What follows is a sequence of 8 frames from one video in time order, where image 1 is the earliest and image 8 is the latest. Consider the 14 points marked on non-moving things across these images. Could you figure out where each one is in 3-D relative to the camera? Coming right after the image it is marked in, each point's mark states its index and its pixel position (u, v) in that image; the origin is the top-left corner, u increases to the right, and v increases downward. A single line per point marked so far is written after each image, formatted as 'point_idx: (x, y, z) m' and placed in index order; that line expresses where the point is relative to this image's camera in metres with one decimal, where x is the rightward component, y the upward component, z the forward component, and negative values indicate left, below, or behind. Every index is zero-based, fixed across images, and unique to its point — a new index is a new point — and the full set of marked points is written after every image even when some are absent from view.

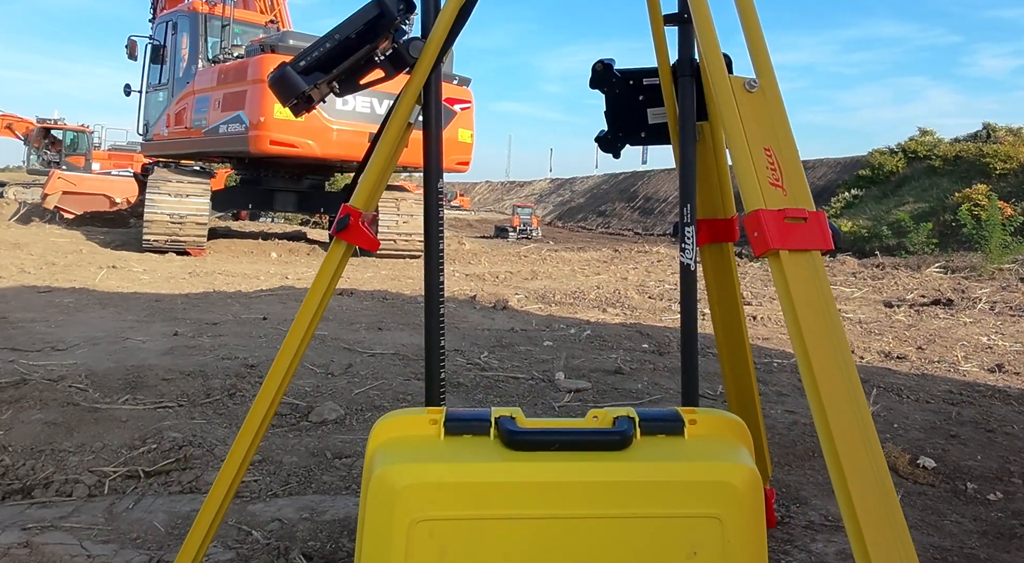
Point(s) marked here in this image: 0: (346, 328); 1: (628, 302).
0: (-1.0, -0.3, +5.0) m
1: (+1.0, -0.2, +7.0) m
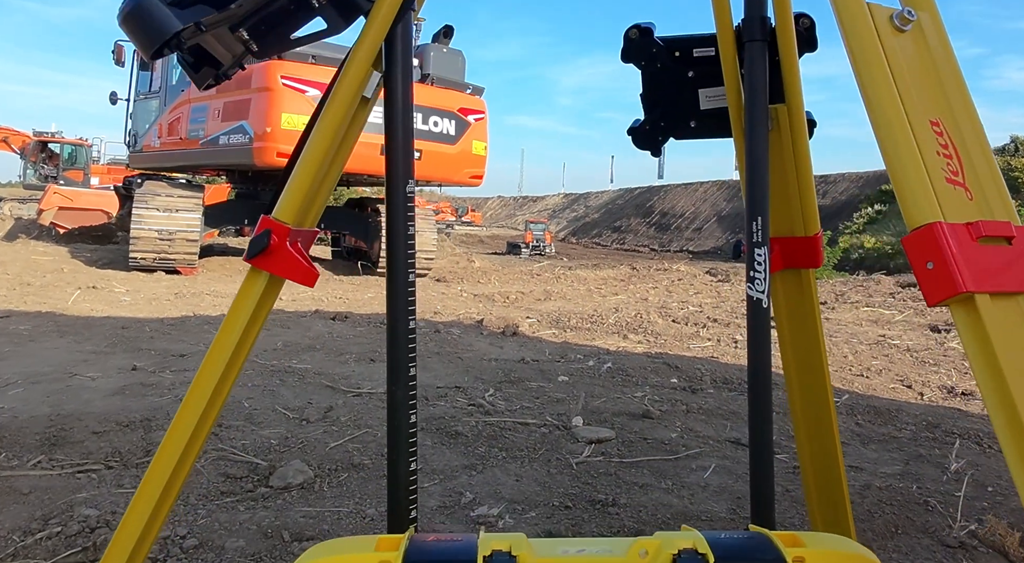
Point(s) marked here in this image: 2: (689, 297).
0: (-1.0, -0.4, +4.4) m
1: (+1.1, -0.4, +6.4) m
2: (+2.0, -0.2, +9.1) m
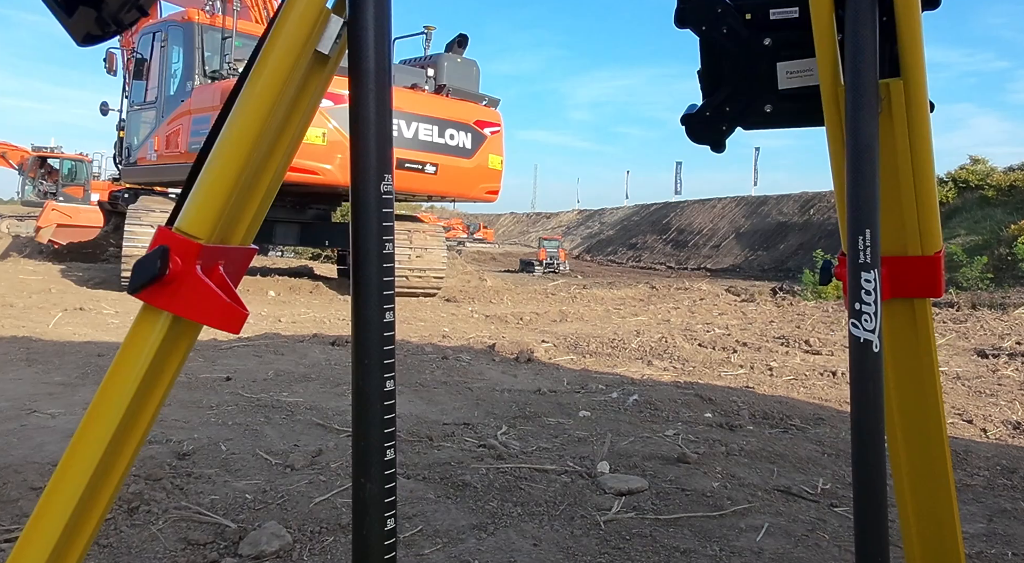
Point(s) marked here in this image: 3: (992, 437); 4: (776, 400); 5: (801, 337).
0: (-0.9, -0.6, +4.0) m
1: (+1.2, -0.5, +5.9) m
2: (+2.2, -0.4, +8.6) m
3: (+2.5, -0.8, +4.1) m
4: (+1.5, -0.7, +4.6) m
5: (+2.7, -0.5, +7.3) m
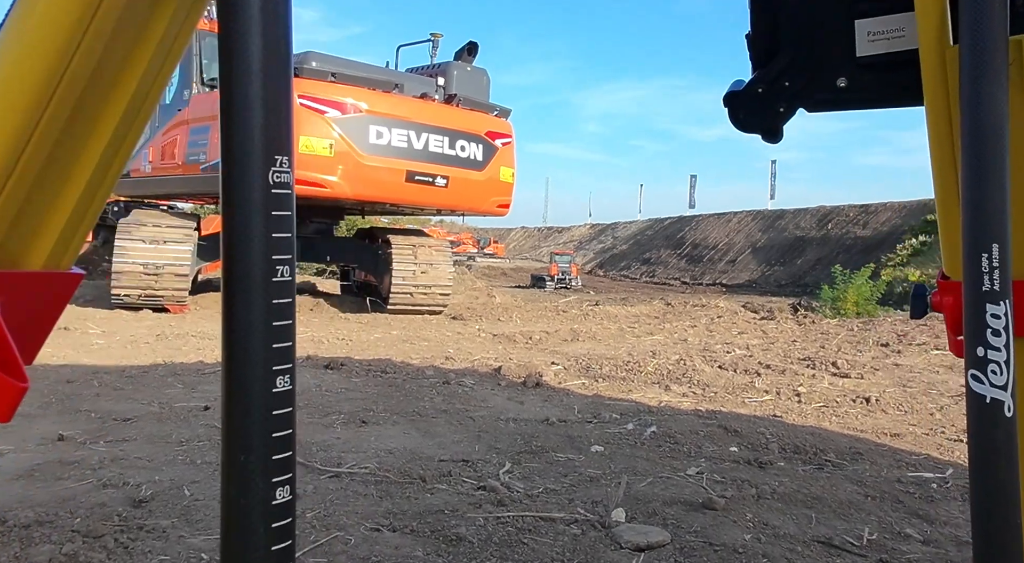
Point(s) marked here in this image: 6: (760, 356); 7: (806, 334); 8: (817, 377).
0: (-0.9, -0.6, +3.6) m
1: (+1.3, -0.7, +5.5) m
2: (+2.2, -0.6, +8.2) m
3: (+2.5, -0.9, +3.7) m
4: (+1.5, -0.8, +4.2) m
5: (+2.7, -0.7, +6.9) m
6: (+2.2, -0.6, +6.9) m
7: (+3.3, -0.6, +8.9) m
8: (+2.3, -0.7, +6.1) m
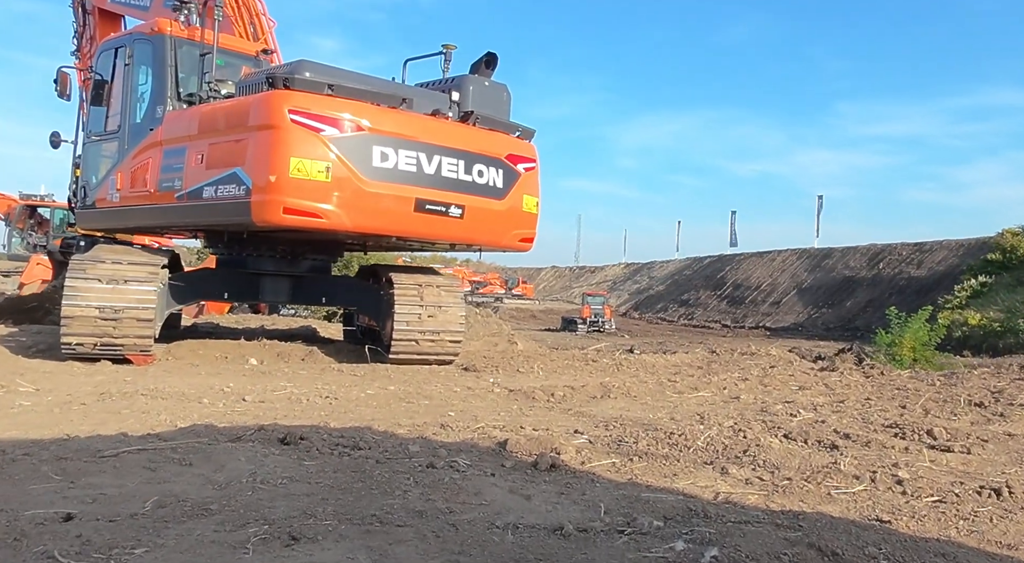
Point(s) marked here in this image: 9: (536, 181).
0: (-0.9, -0.8, +2.5) m
1: (+1.4, -0.9, +4.3) m
2: (+2.4, -1.0, +6.9) m
3: (+2.5, -1.1, +2.4) m
4: (+1.5, -1.0, +2.9) m
5: (+2.9, -1.0, +5.6) m
6: (+2.3, -1.0, +5.6) m
7: (+3.5, -1.0, +7.6) m
8: (+2.4, -1.0, +4.8) m
9: (+0.2, +1.0, +8.0) m
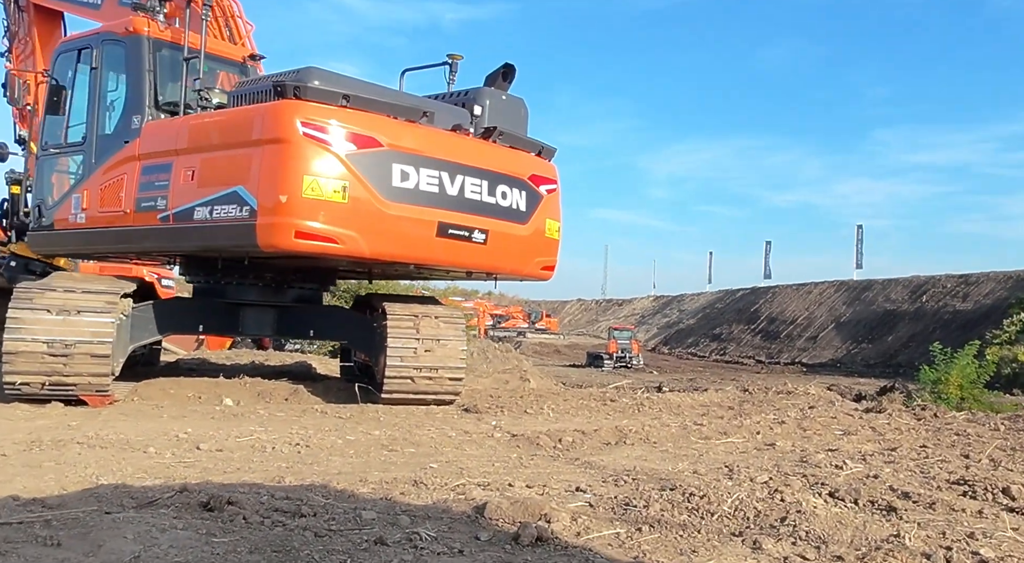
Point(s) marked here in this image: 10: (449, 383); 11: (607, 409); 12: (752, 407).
0: (-1.1, -0.9, +1.7) m
1: (+1.3, -1.0, +3.4) m
2: (+2.4, -1.2, +6.0) m
3: (+2.3, -1.1, +1.5) m
4: (+1.4, -1.0, +2.1) m
5: (+2.8, -1.2, +4.7) m
6: (+2.2, -1.2, +4.8) m
7: (+3.6, -1.3, +6.7) m
8: (+2.4, -1.2, +3.9) m
9: (+0.3, +0.7, +7.3) m
10: (-0.5, -0.9, +6.8) m
11: (+0.9, -1.2, +7.6) m
12: (+2.5, -1.3, +8.3) m
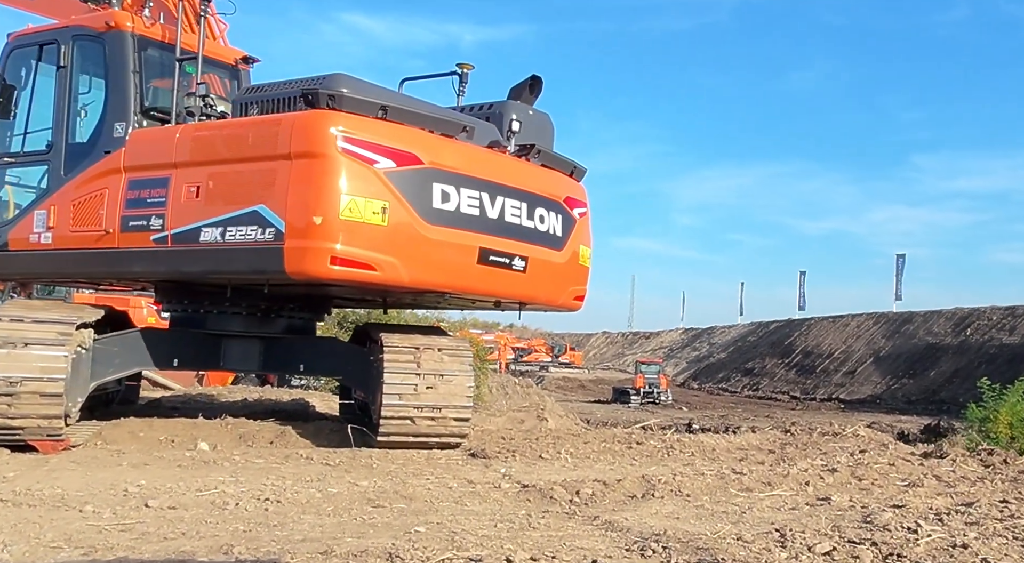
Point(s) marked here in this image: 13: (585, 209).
0: (-1.1, -0.9, +1.0) m
1: (+1.3, -1.1, +2.6) m
2: (+2.5, -1.4, +5.2) m
3: (+2.3, -1.1, +0.7) m
4: (+1.4, -1.0, +1.2) m
5: (+2.9, -1.3, +3.8) m
6: (+2.3, -1.3, +3.9) m
7: (+3.7, -1.5, +5.8) m
8: (+2.4, -1.3, +3.1) m
9: (+0.4, +0.5, +6.6) m
10: (-0.4, -1.1, +6.0) m
11: (+1.0, -1.5, +6.8) m
12: (+2.7, -1.6, +7.5) m
13: (+0.3, +0.7, +6.5) m
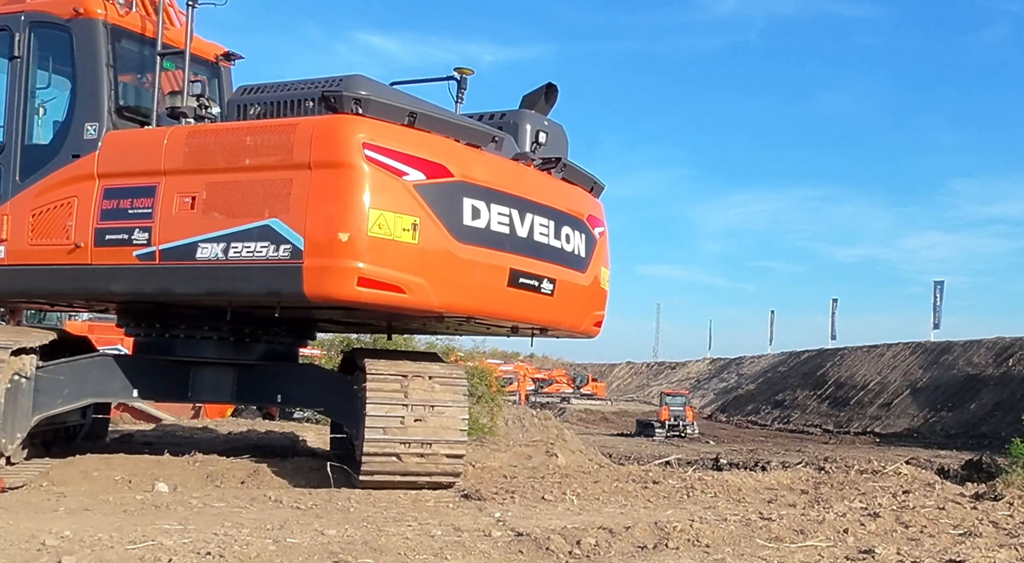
0: (-1.3, -0.8, +0.4) m
1: (+1.1, -1.1, +1.9) m
2: (+2.5, -1.5, +4.4) m
3: (+2.1, -1.0, 0.0) m
4: (+1.2, -1.0, +0.6) m
5: (+2.8, -1.3, +3.1) m
6: (+2.2, -1.3, +3.2) m
7: (+3.6, -1.6, +5.0) m
8: (+2.3, -1.3, +2.4) m
9: (+0.4, +0.3, +6.0) m
10: (-0.5, -1.2, +5.4) m
11: (+1.0, -1.6, +6.1) m
12: (+2.7, -1.8, +6.7) m
13: (+0.3, +0.5, +5.9) m
